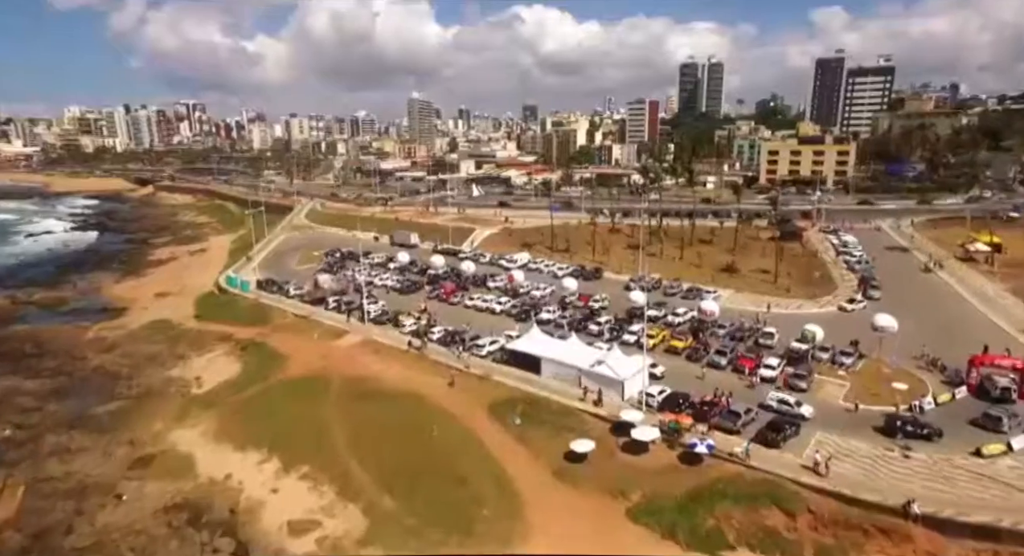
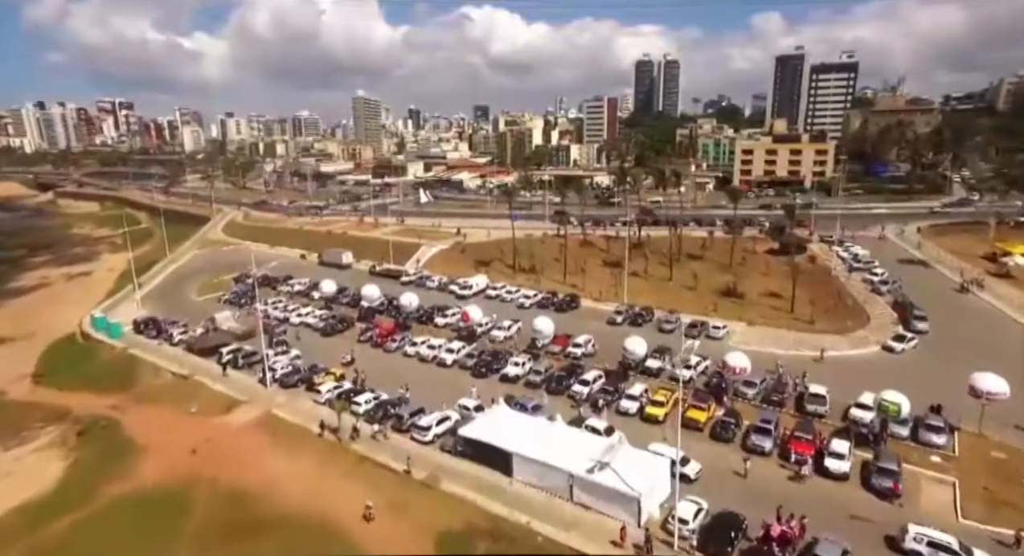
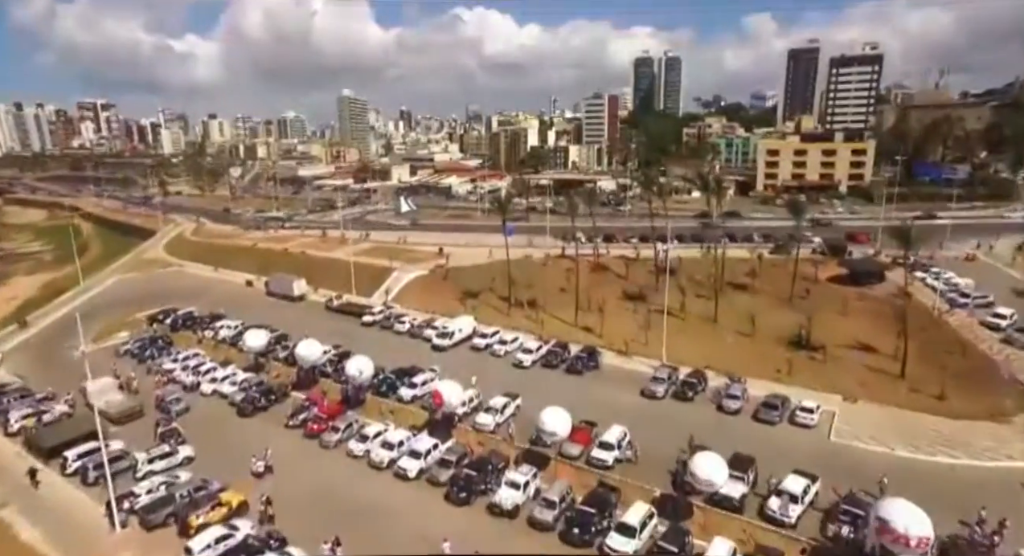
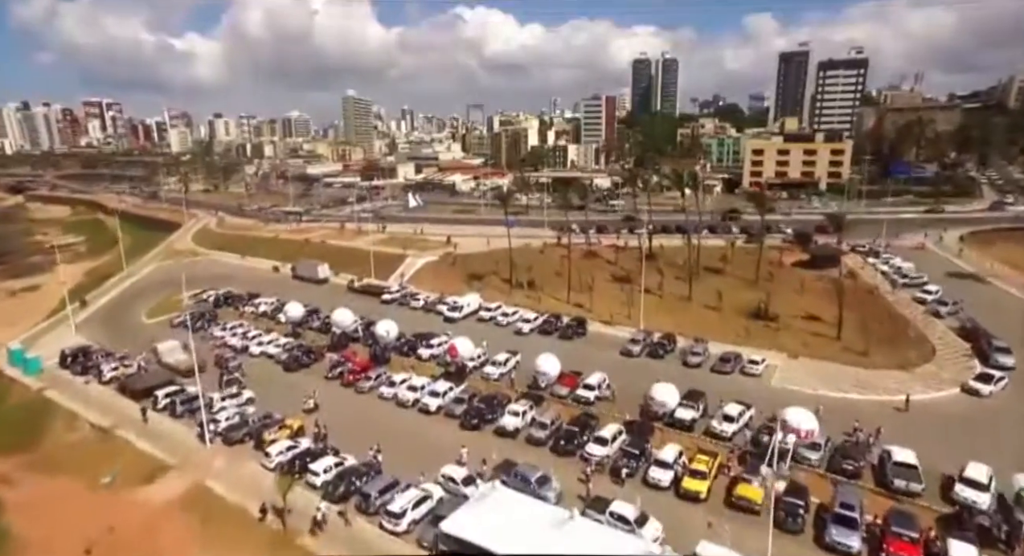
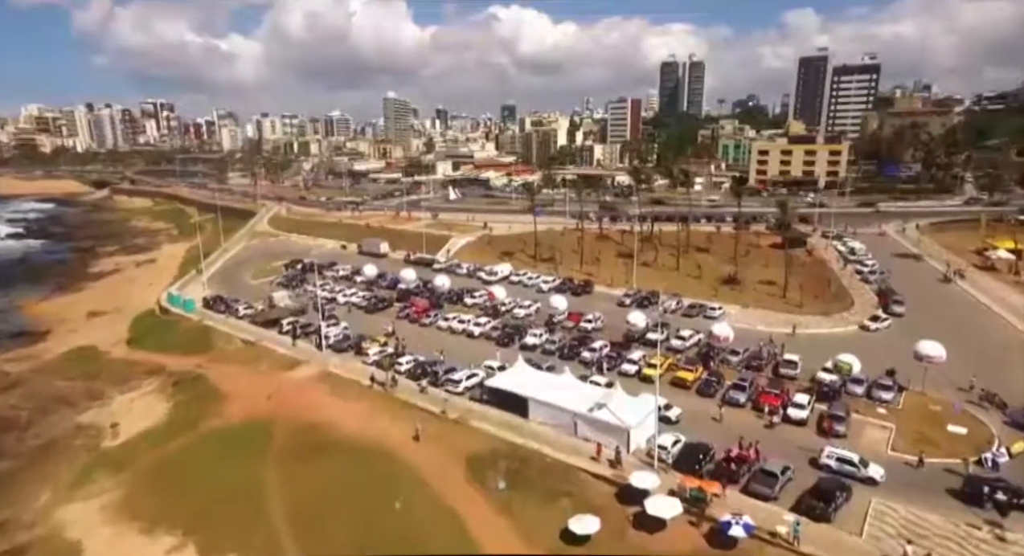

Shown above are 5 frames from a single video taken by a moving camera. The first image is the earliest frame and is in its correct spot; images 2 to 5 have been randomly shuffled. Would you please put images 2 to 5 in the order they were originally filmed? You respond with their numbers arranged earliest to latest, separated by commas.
5, 2, 4, 3
